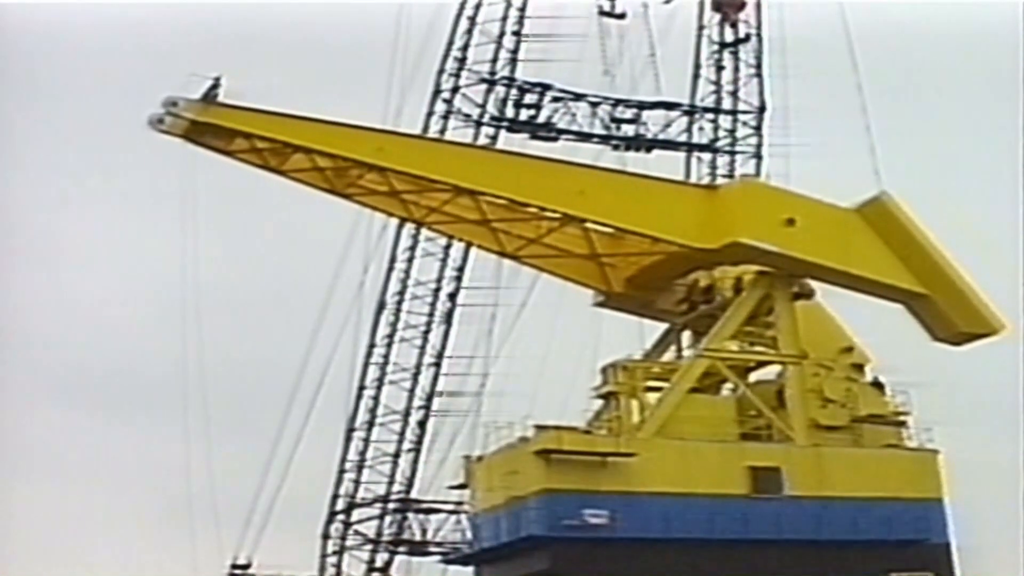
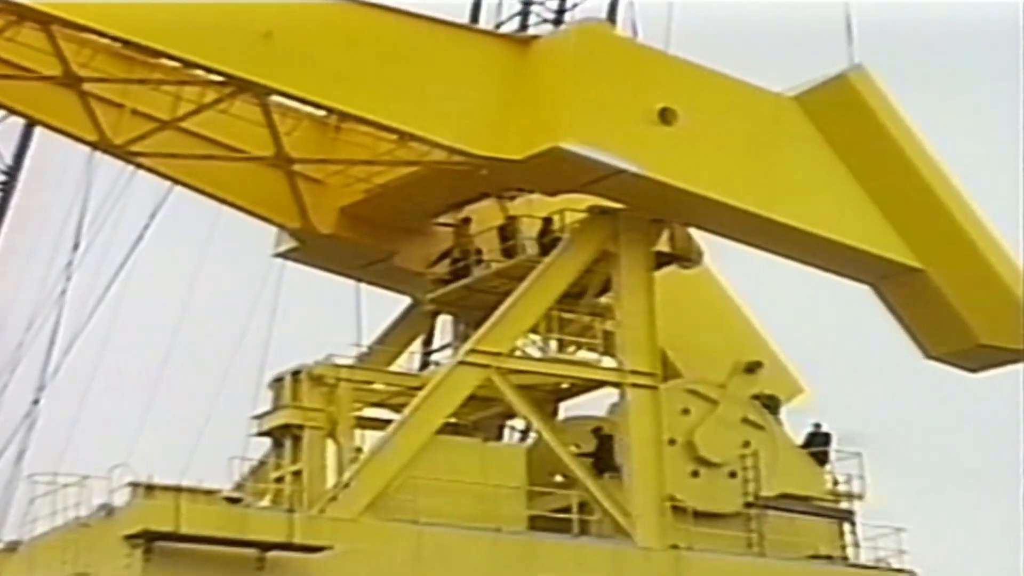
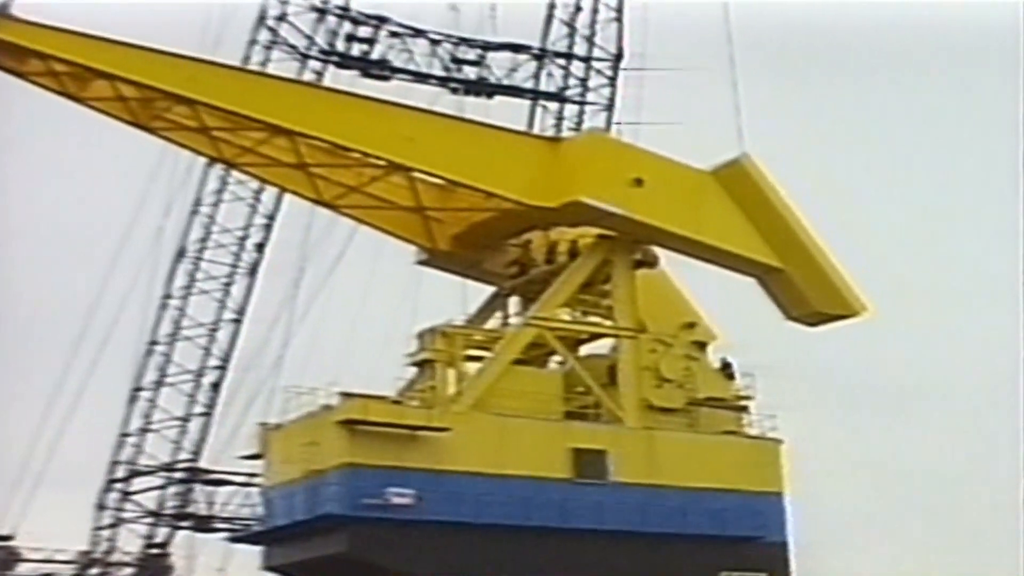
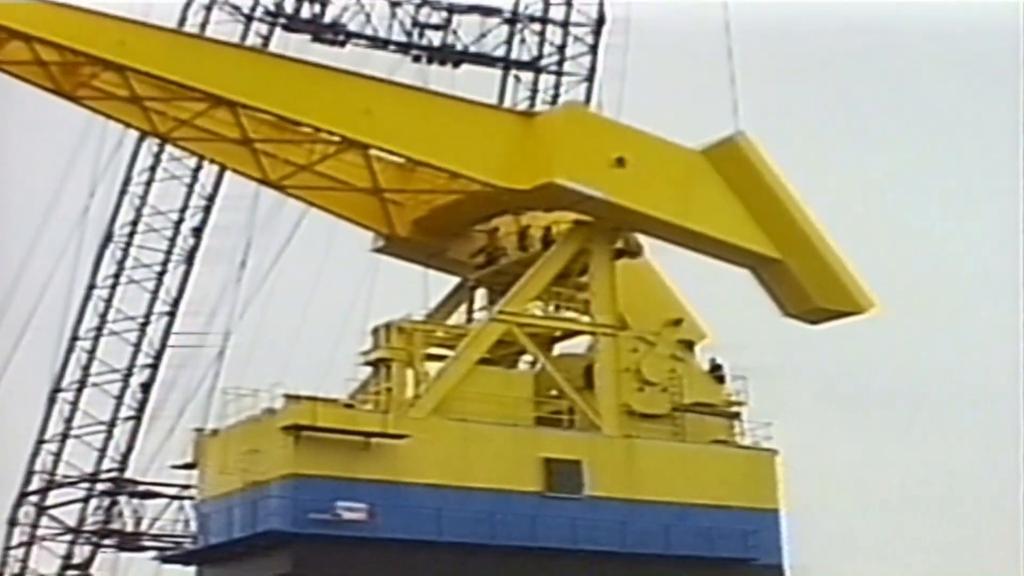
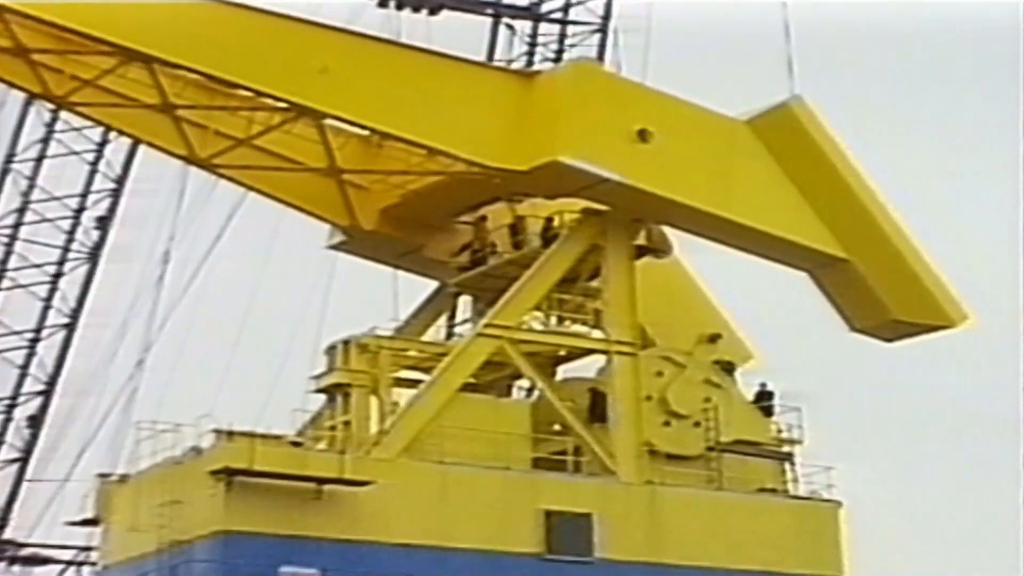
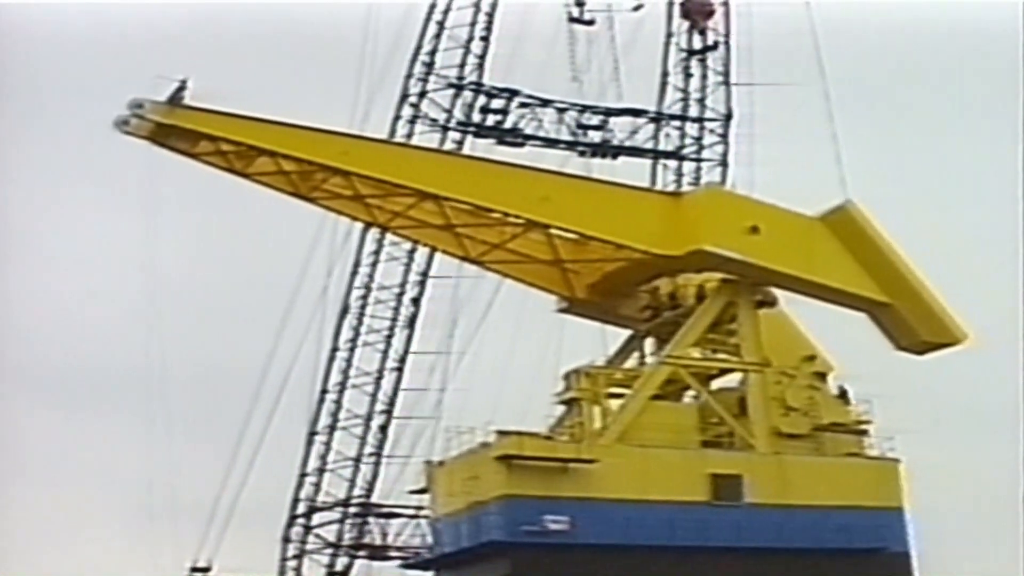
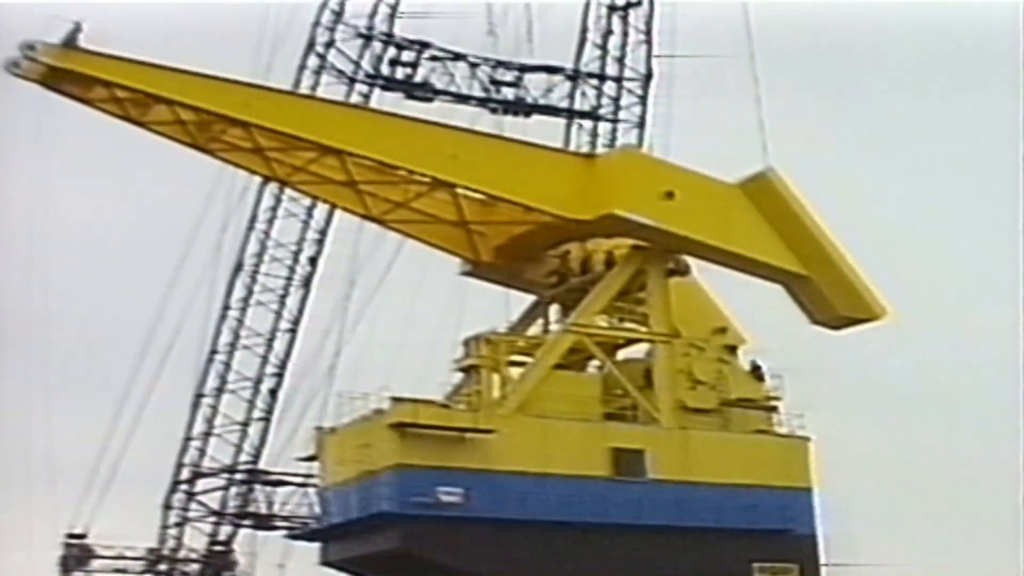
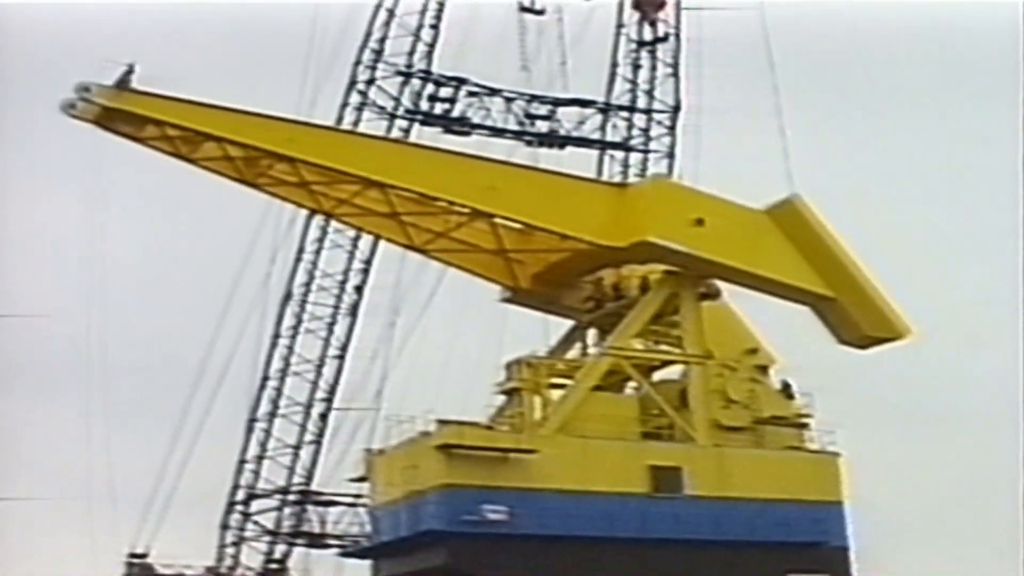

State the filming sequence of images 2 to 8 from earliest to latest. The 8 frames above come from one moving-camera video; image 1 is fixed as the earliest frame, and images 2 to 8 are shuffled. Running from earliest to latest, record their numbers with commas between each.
6, 8, 7, 3, 4, 5, 2
